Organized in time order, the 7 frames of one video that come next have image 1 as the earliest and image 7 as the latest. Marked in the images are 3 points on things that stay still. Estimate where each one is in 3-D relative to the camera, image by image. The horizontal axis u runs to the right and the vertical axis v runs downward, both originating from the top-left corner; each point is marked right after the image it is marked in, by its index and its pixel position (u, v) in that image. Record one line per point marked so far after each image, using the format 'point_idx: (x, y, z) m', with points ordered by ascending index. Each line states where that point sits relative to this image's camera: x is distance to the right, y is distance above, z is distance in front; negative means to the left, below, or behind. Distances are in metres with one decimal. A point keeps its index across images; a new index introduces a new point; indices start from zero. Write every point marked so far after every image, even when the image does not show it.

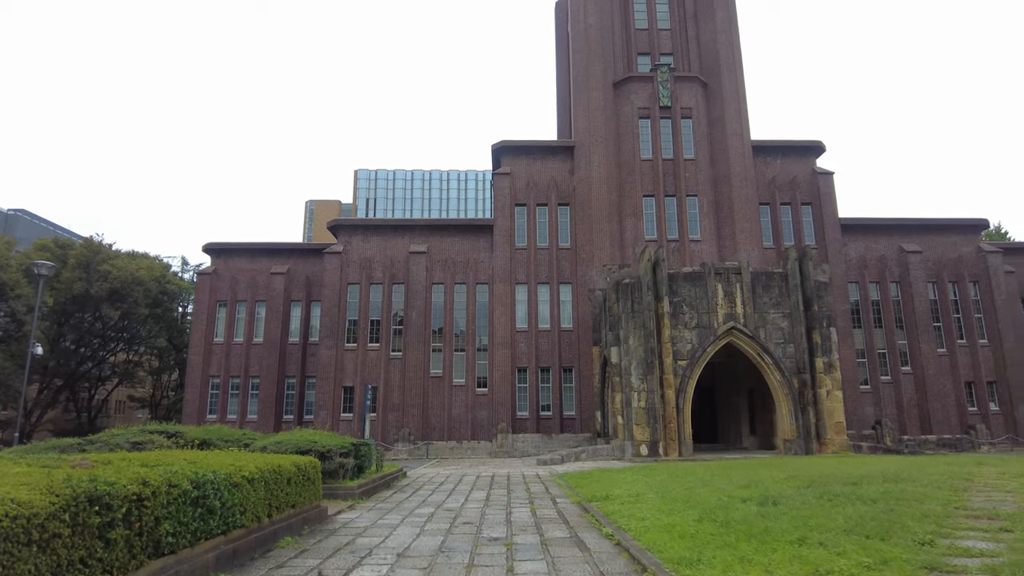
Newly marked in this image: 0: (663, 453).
0: (+4.4, -4.8, +19.1) m
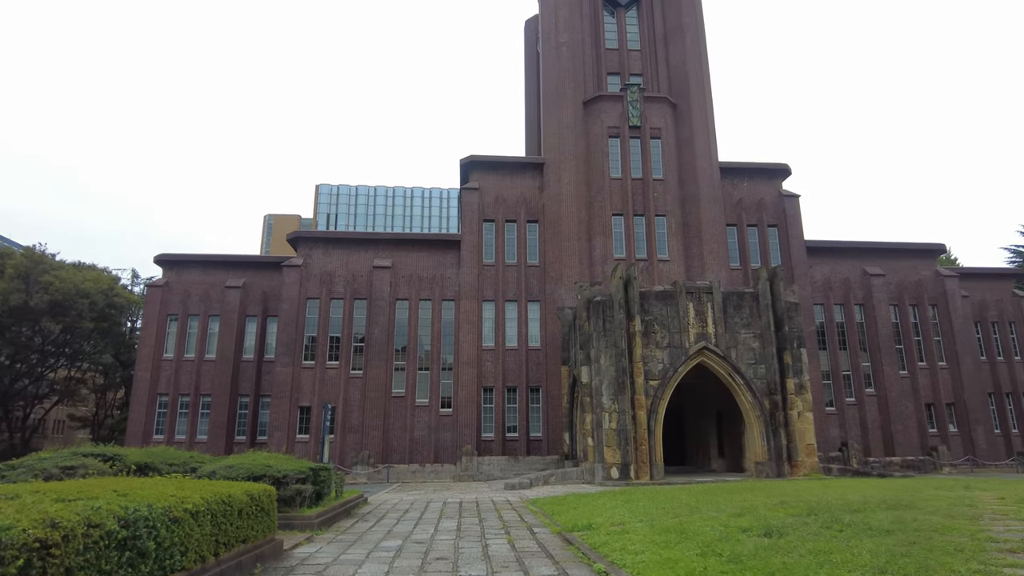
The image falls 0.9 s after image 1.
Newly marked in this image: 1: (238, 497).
0: (+3.5, -5.3, +18.6) m
1: (-2.8, -2.1, +6.6) m
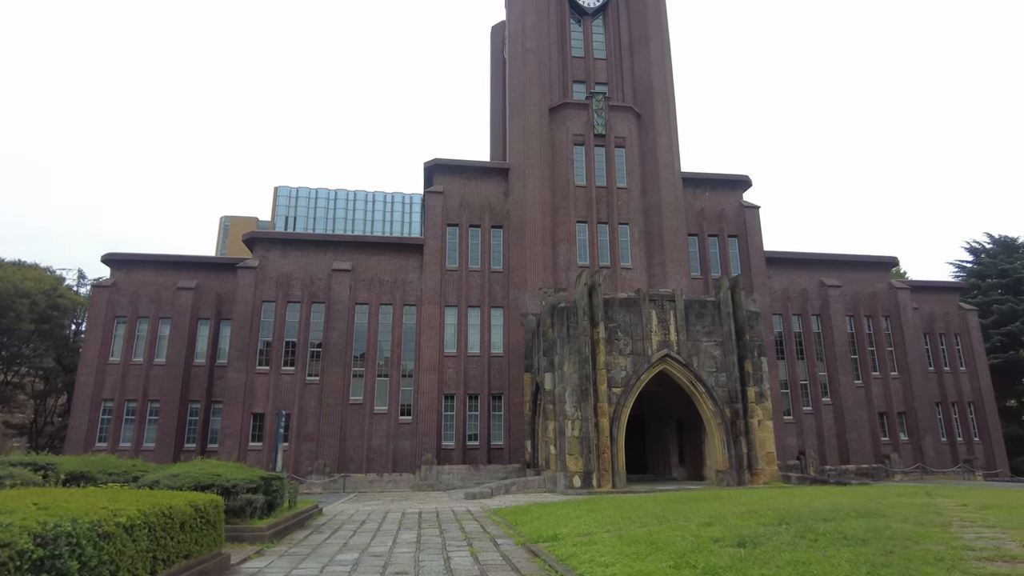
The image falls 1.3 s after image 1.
0: (+2.4, -5.5, +18.4) m
1: (-3.1, -2.1, +6.1) m
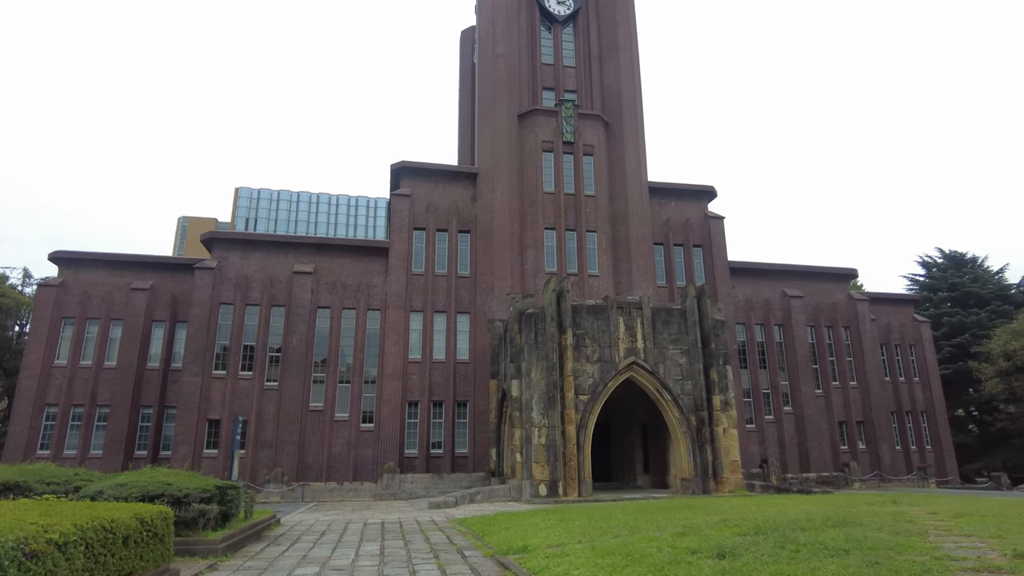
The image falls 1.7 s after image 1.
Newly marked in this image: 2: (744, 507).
0: (+1.4, -5.7, +18.1) m
1: (-3.3, -2.0, +5.6) m
2: (+3.5, -3.3, +9.9) m
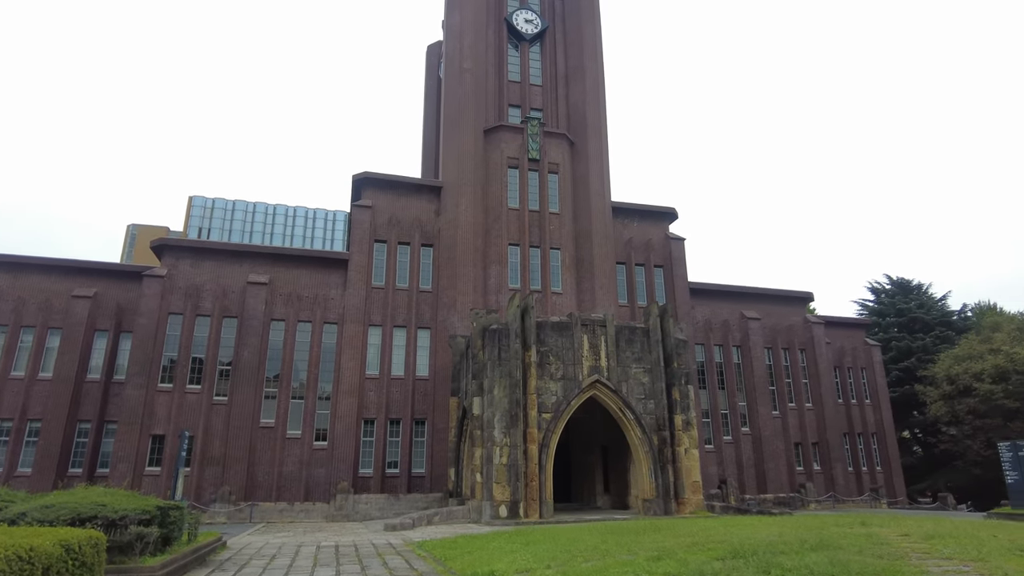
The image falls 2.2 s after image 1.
0: (+0.3, -6.1, +17.7) m
1: (-3.5, -2.0, +5.0) m
2: (+3.0, -3.6, +9.7) m
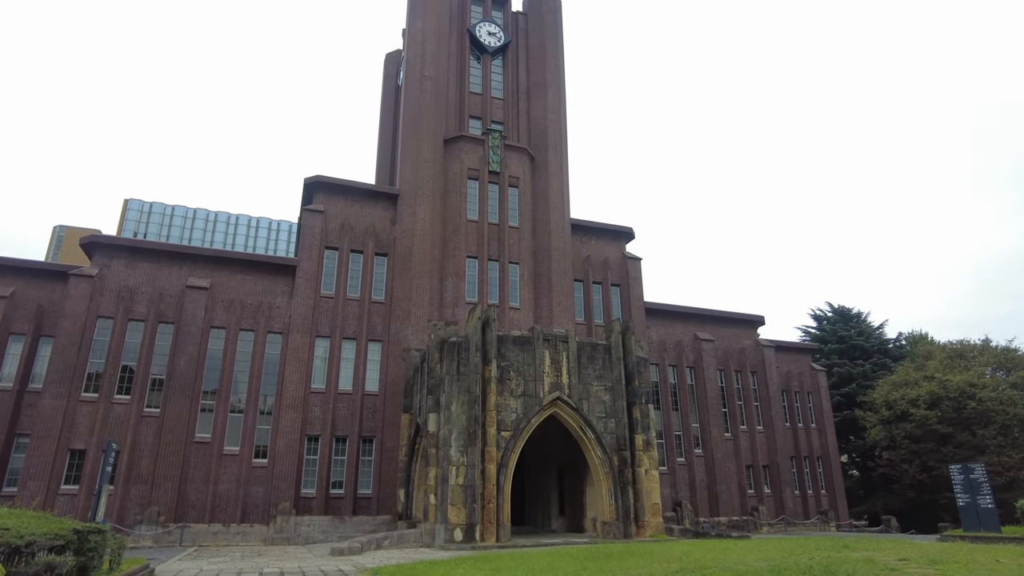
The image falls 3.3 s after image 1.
0: (-0.8, -6.4, +16.8) m
1: (-3.5, -1.8, +4.0) m
2: (+2.6, -3.7, +9.1) m
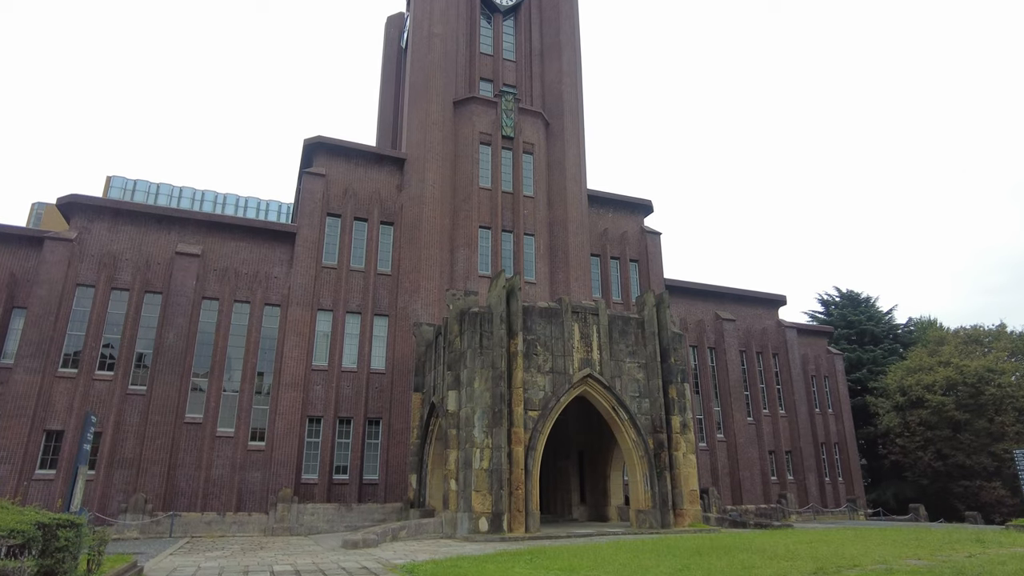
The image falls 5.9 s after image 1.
0: (-0.1, -5.5, +15.1) m
1: (-2.5, -1.1, +2.1) m
2: (+3.4, -3.0, +7.4) m
